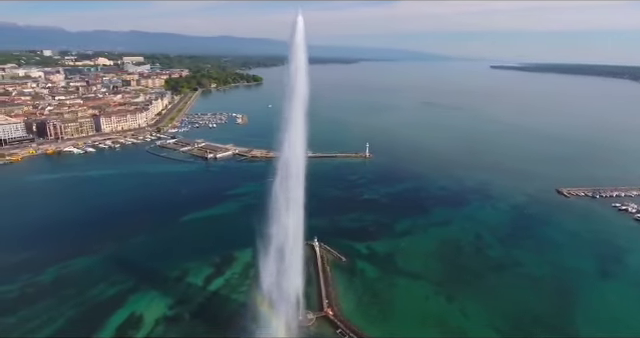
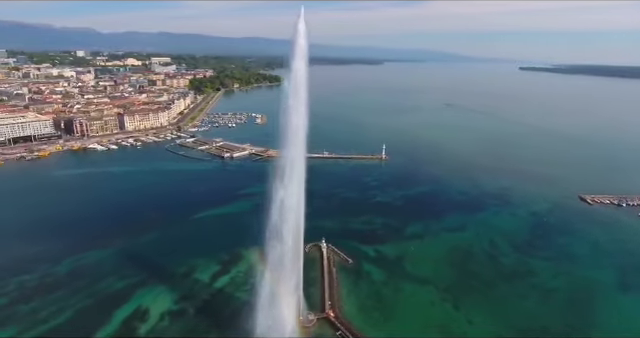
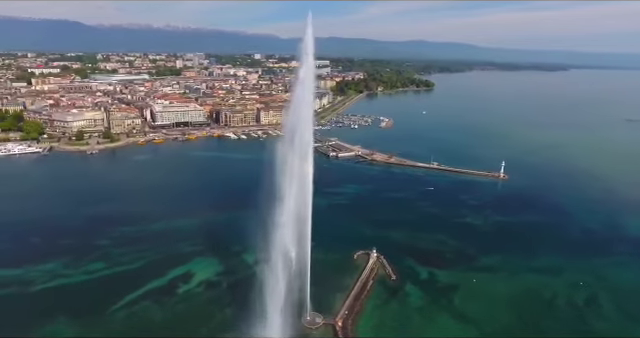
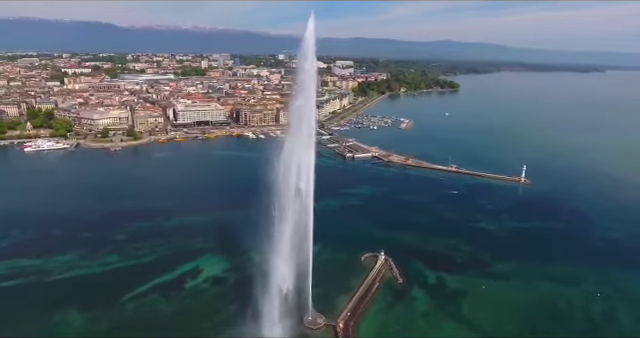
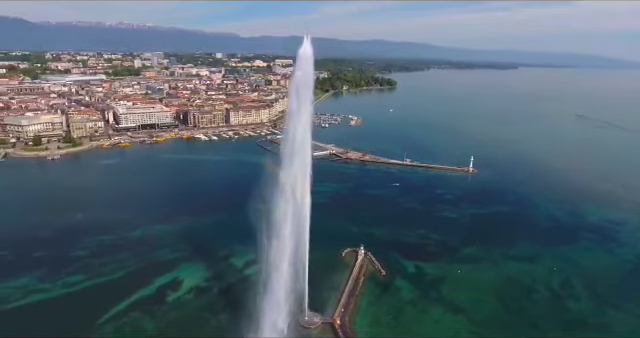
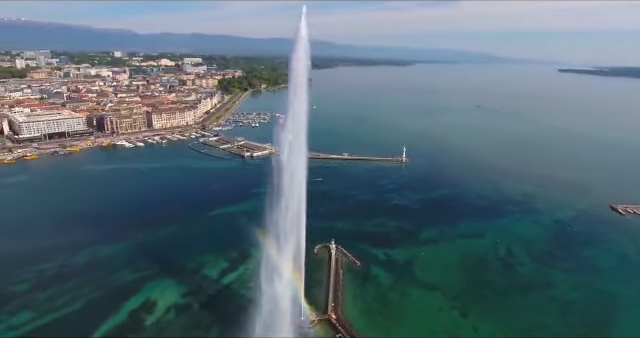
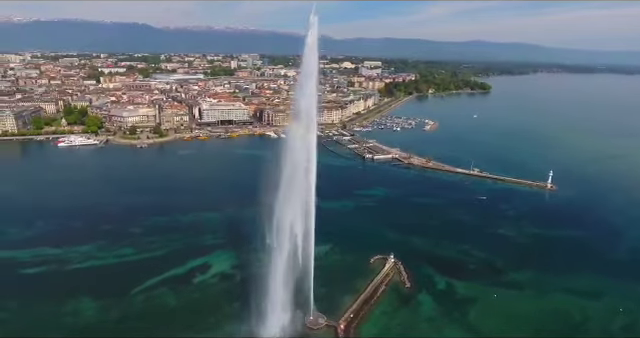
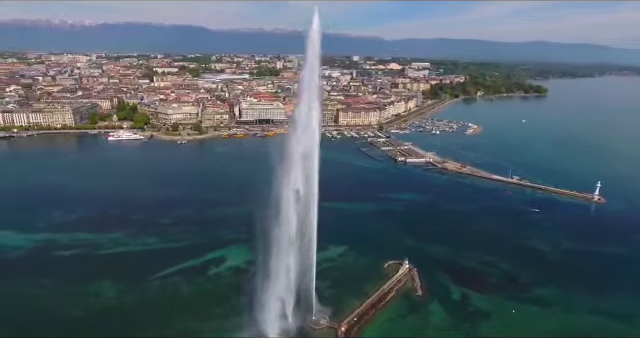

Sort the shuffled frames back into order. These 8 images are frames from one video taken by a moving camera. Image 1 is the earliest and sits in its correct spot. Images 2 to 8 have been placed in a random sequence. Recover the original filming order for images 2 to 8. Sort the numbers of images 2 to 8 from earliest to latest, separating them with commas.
2, 6, 5, 3, 4, 7, 8
